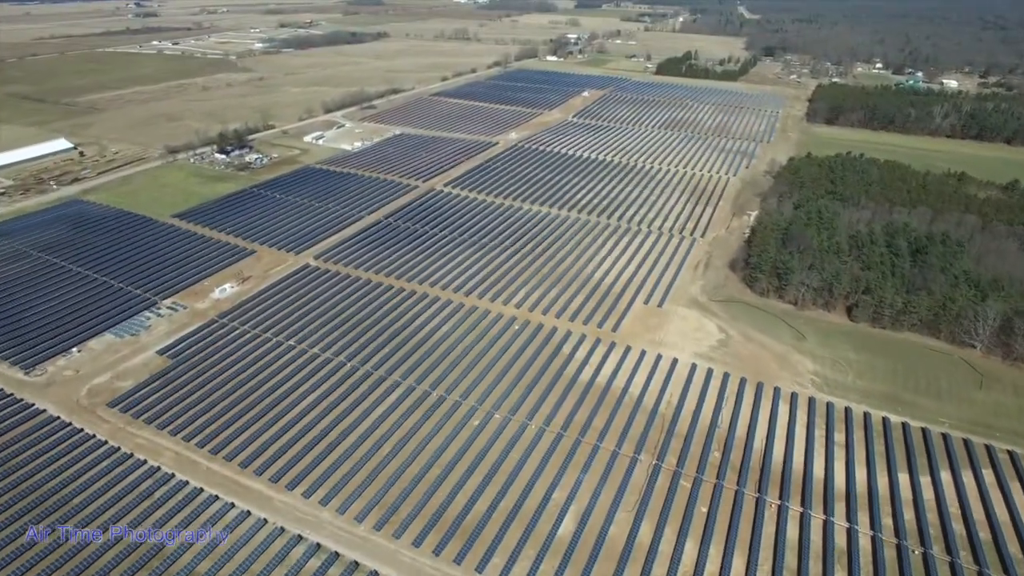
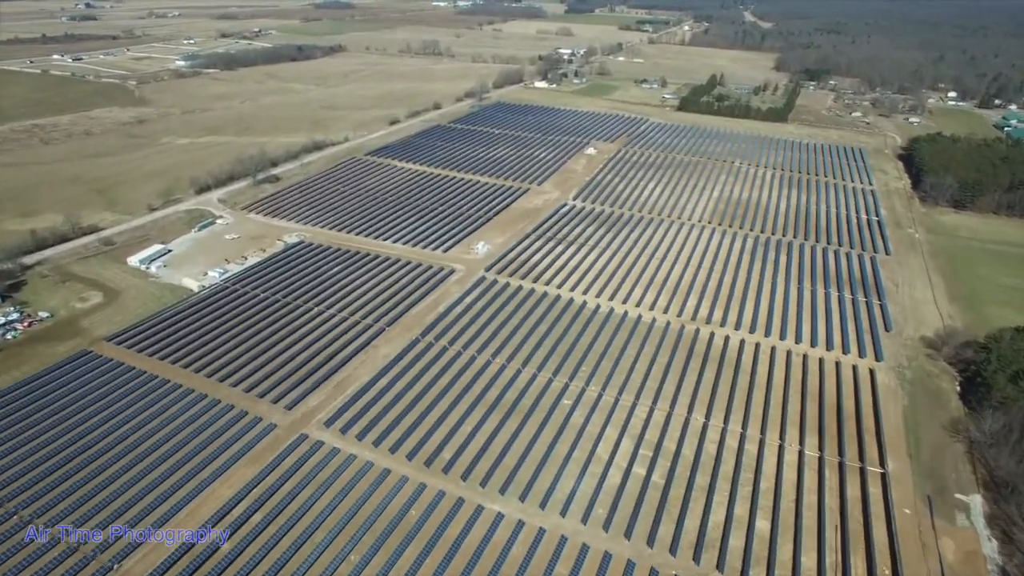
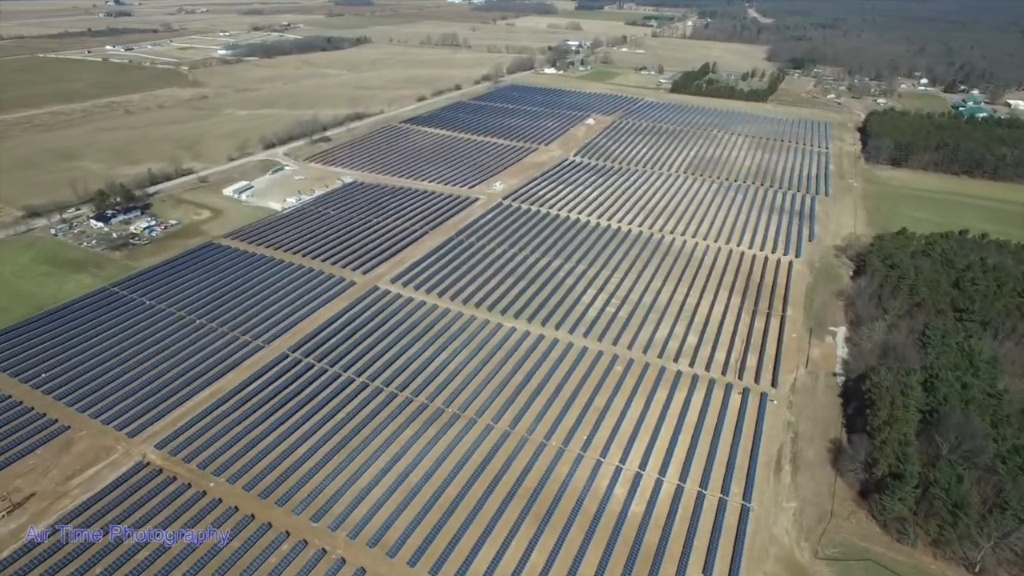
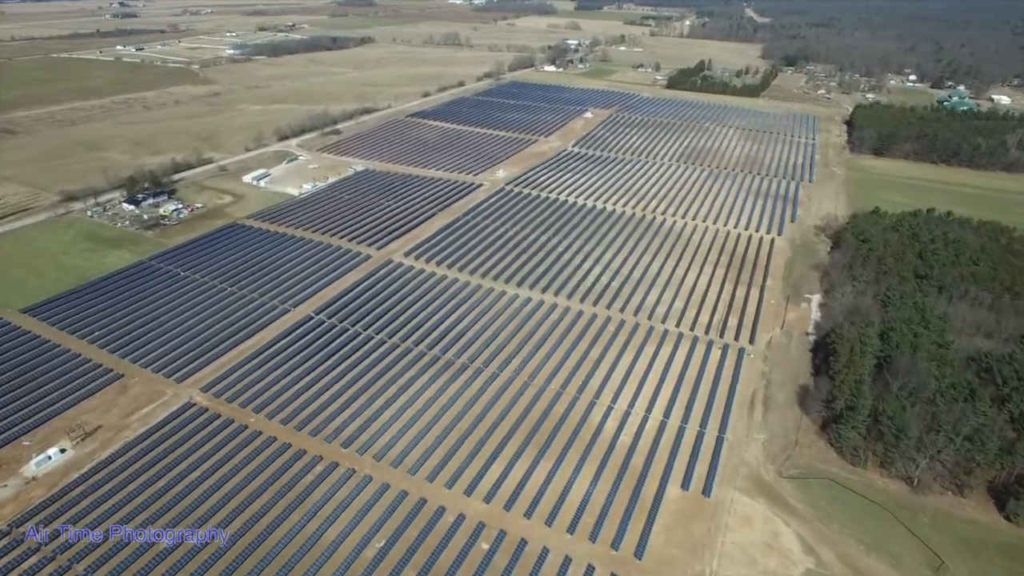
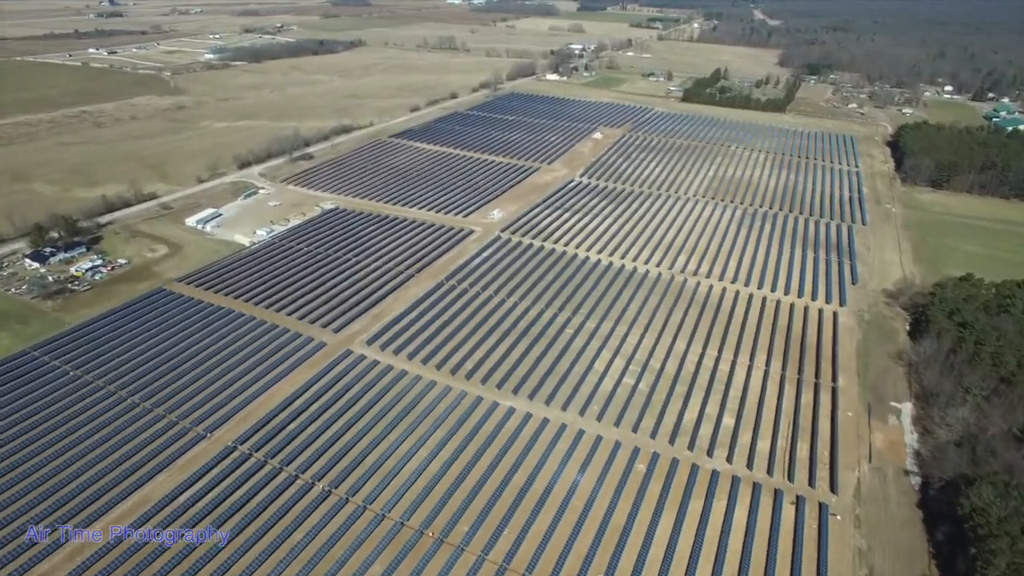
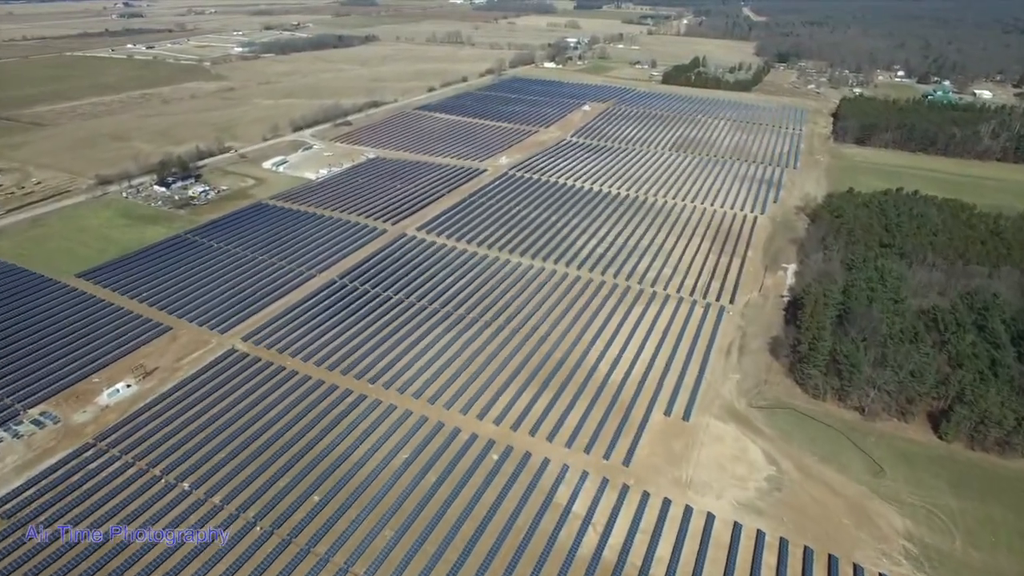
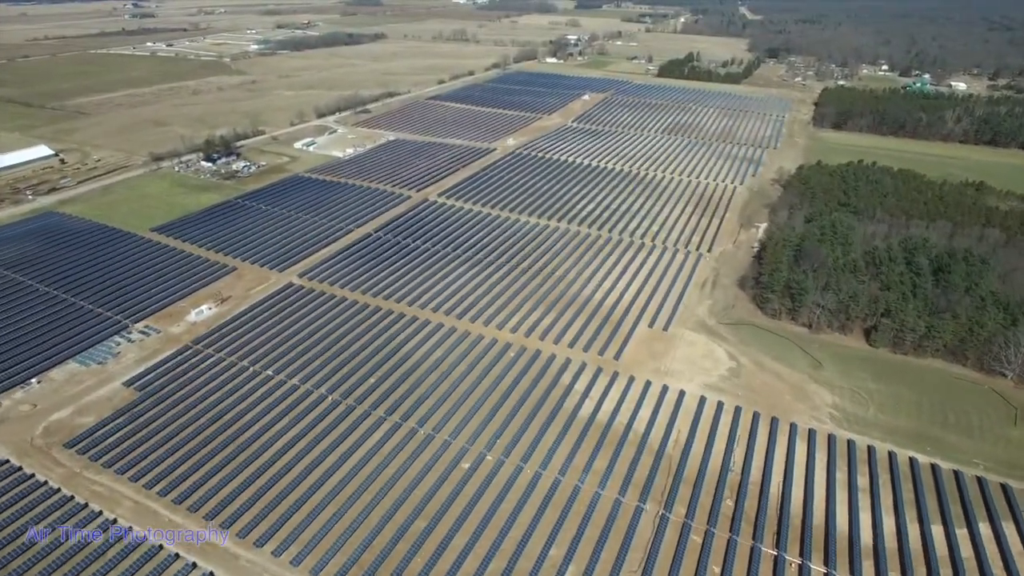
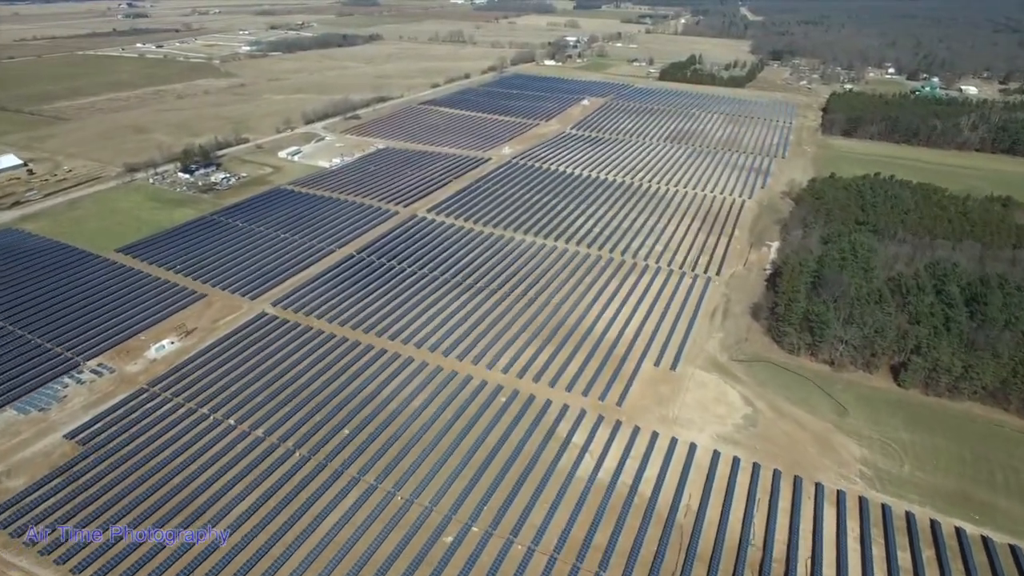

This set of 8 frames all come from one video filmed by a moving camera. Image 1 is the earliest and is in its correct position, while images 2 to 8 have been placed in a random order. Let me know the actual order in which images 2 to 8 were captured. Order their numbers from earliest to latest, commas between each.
7, 8, 6, 4, 3, 5, 2
